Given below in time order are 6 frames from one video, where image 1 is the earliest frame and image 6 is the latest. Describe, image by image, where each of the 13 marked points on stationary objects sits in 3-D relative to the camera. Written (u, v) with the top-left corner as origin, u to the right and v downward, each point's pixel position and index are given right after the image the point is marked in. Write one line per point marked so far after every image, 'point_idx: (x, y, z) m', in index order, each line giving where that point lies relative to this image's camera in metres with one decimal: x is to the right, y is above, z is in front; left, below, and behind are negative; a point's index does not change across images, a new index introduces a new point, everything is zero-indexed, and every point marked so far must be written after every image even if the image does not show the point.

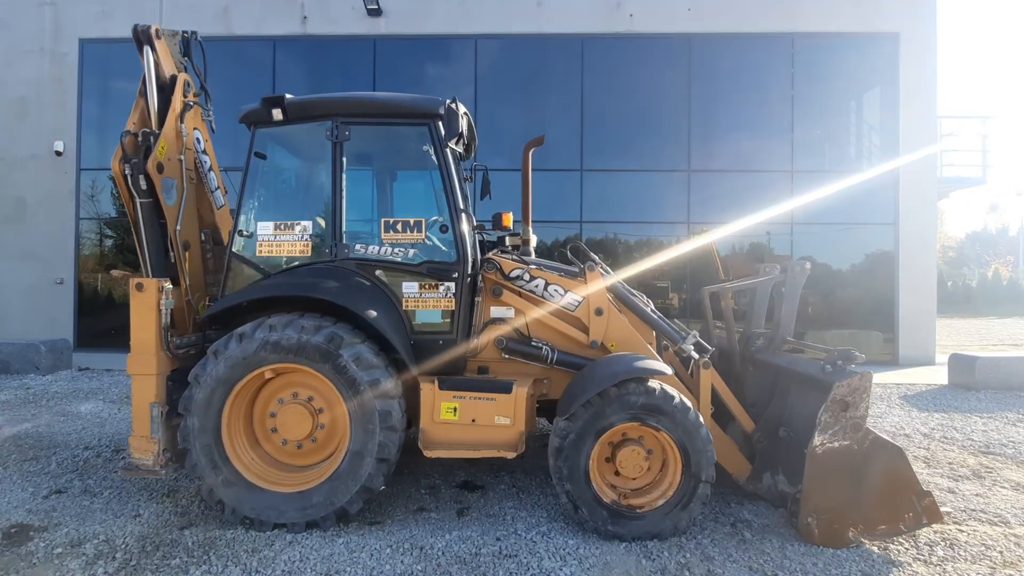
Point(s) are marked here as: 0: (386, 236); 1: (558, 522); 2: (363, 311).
0: (-0.9, +0.4, +3.8) m
1: (+0.3, -1.6, +3.4) m
2: (-1.0, -0.2, +3.4) m
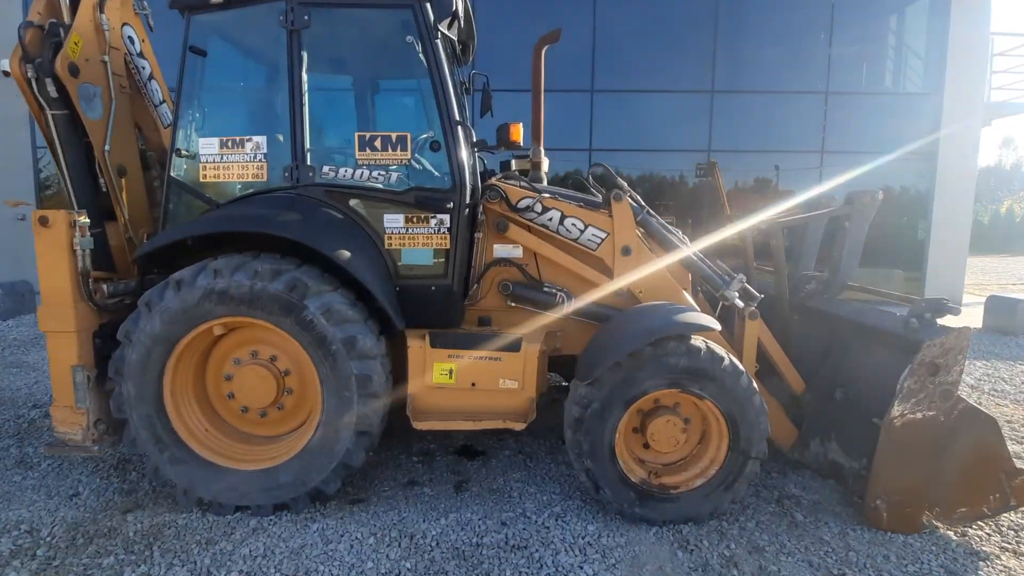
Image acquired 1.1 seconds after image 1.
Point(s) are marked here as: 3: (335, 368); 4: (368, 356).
0: (-0.9, +0.8, +3.0) m
1: (+0.4, -1.2, +2.9) m
2: (-0.9, +0.2, +2.7) m
3: (-0.9, -0.4, +2.6) m
4: (-0.8, -0.4, +2.7) m
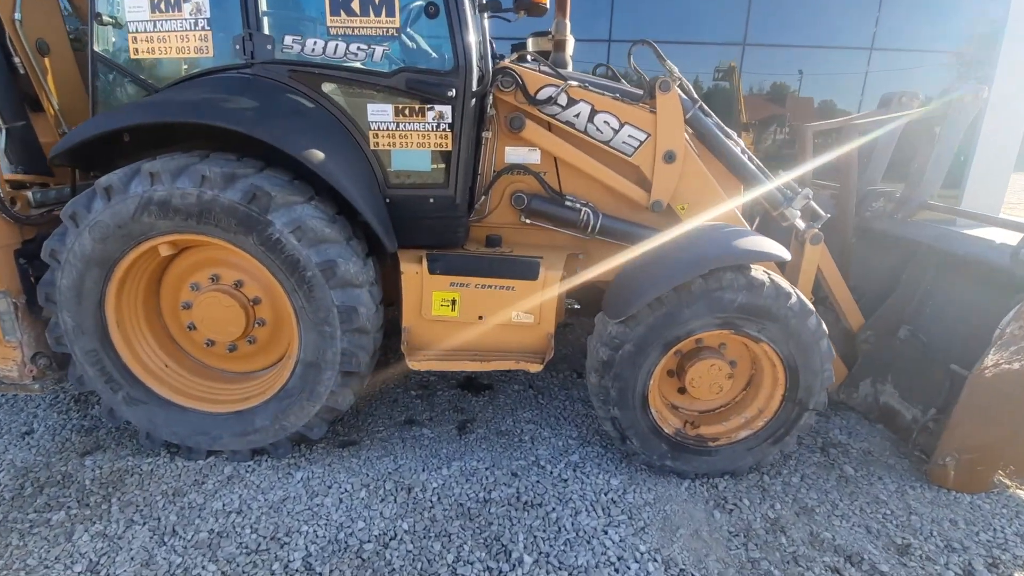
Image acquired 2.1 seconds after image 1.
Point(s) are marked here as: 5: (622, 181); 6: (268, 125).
0: (-0.8, +1.2, +2.3) m
1: (+0.4, -0.8, +2.6) m
2: (-0.9, +0.6, +2.1) m
3: (-0.8, 0.0, +2.2) m
4: (-0.7, 0.0, +2.2) m
5: (+0.6, +0.5, +2.6) m
6: (-1.0, +0.7, +2.1) m
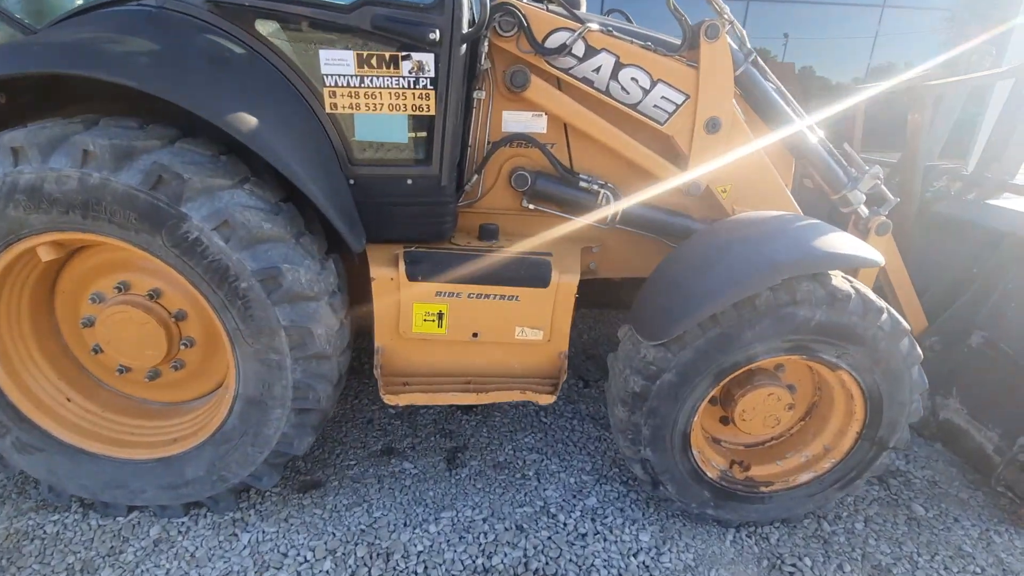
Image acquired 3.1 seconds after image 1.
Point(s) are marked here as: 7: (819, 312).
0: (-0.8, +1.1, +1.7) m
1: (+0.4, -0.8, +2.1) m
2: (-0.8, +0.5, +1.5) m
3: (-0.8, -0.1, +1.6) m
4: (-0.7, 0.0, +1.6) m
5: (+0.6, +0.5, +2.1) m
6: (-1.0, +0.6, +1.5) m
7: (+1.0, -0.1, +1.6) m
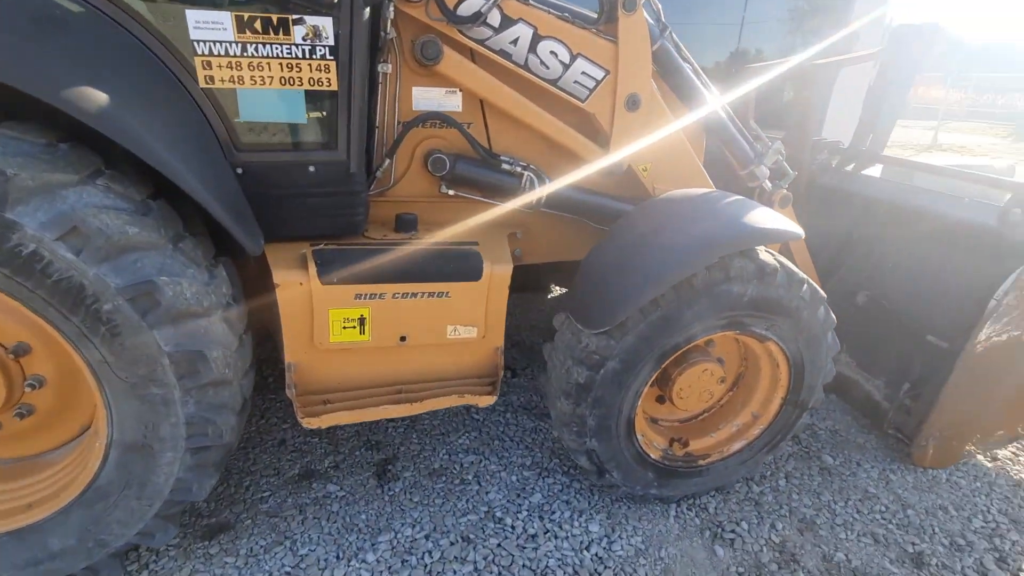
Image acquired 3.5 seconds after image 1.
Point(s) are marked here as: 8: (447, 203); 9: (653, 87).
0: (-1.0, +1.1, +1.3) m
1: (+0.2, -0.8, +2.0) m
2: (-1.0, +0.5, +1.2) m
3: (-1.0, -0.2, +1.3) m
4: (-0.9, -0.1, +1.4) m
5: (+0.2, +0.6, +2.0) m
6: (-1.2, +0.6, +1.1) m
7: (+0.8, 0.0, +1.6) m
8: (-0.2, +0.3, +2.0) m
9: (+0.5, +0.8, +2.0) m
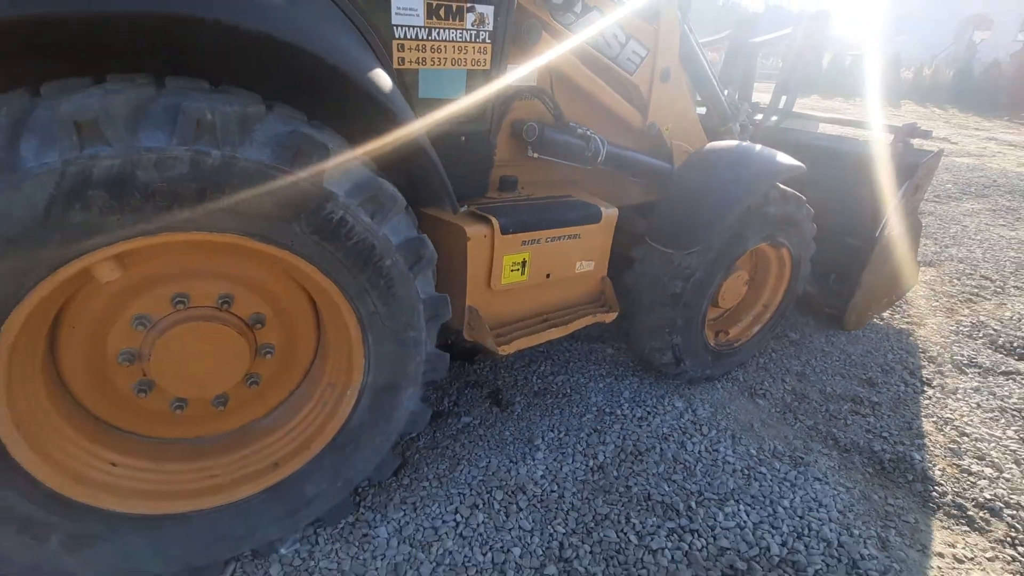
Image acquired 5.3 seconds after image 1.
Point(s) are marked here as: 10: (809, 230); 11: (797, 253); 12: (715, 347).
0: (-0.5, +1.2, +1.4) m
1: (+0.6, -0.5, +2.6) m
2: (-0.4, +0.6, +1.4) m
3: (-0.4, 0.0, +1.5) m
4: (-0.3, +0.1, +1.6) m
5: (+0.5, +0.9, +2.4) m
6: (-0.6, +0.6, +1.3) m
7: (+1.2, +0.4, +2.3) m
8: (+0.1, +0.6, +2.3) m
9: (+0.8, +1.1, +2.5) m
10: (+1.4, +0.3, +2.5) m
11: (+1.4, +0.2, +2.5) m
12: (+1.0, -0.3, +2.5) m
